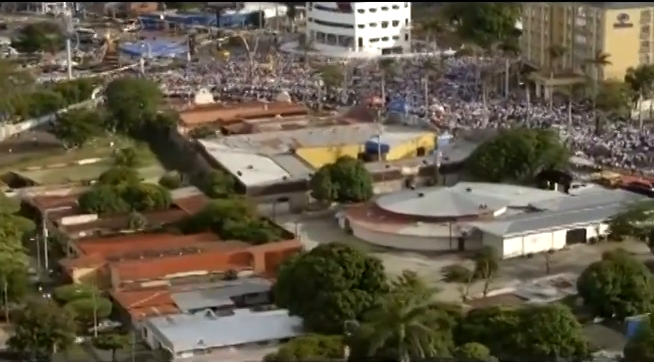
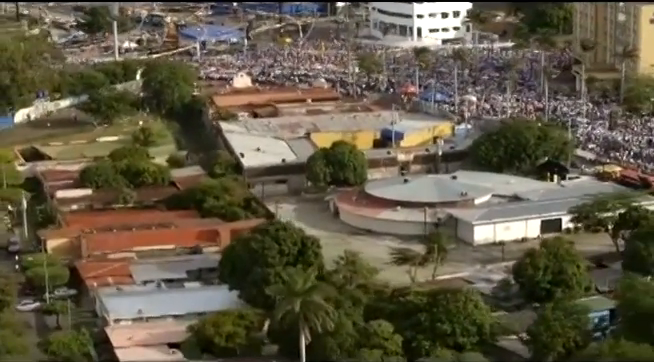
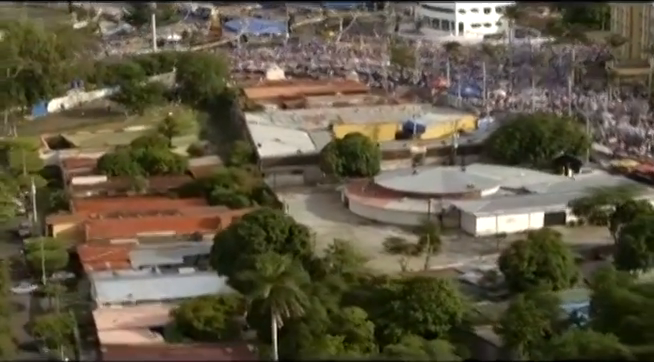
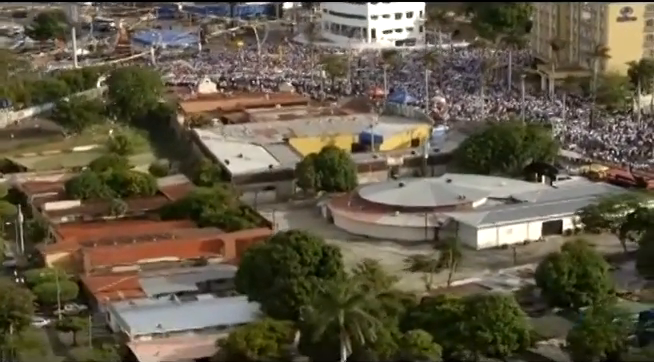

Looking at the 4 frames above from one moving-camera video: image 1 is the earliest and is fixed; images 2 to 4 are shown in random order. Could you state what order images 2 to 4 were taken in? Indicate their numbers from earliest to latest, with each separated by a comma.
4, 2, 3
